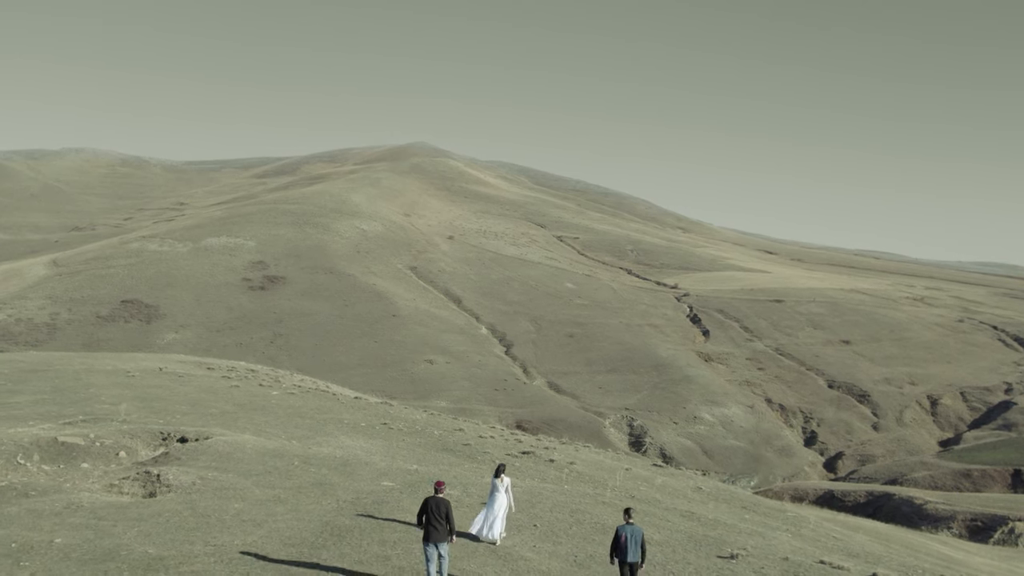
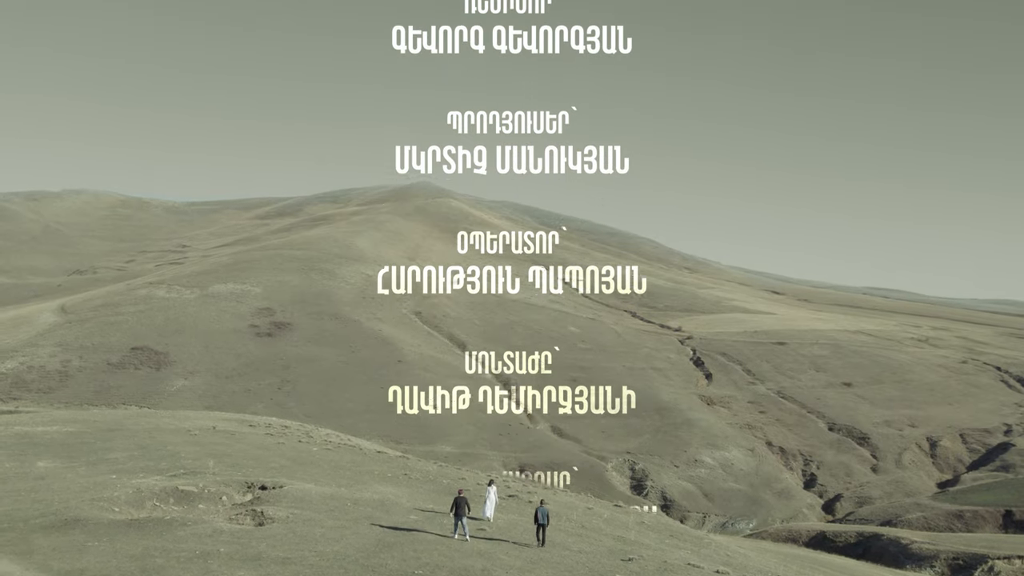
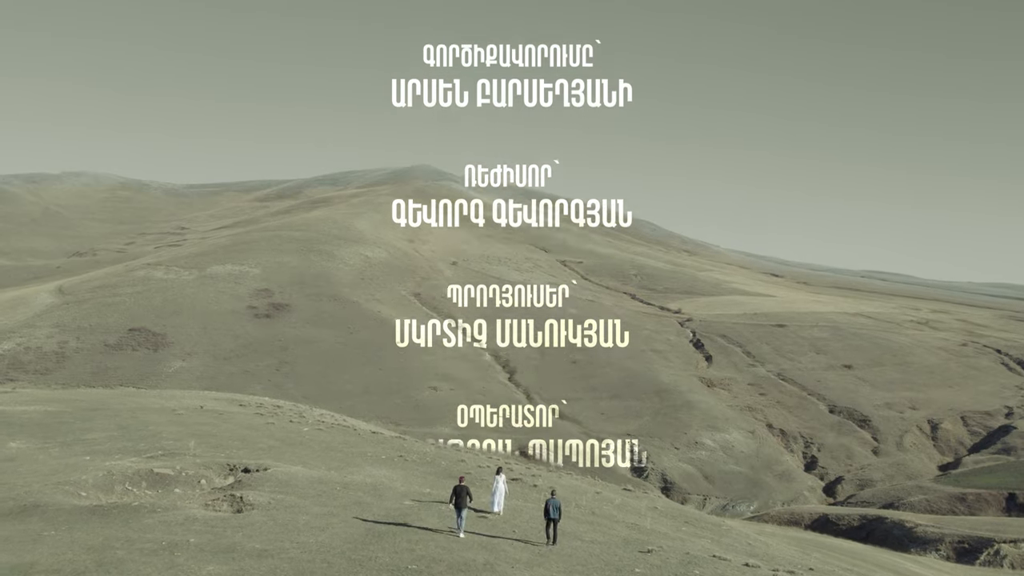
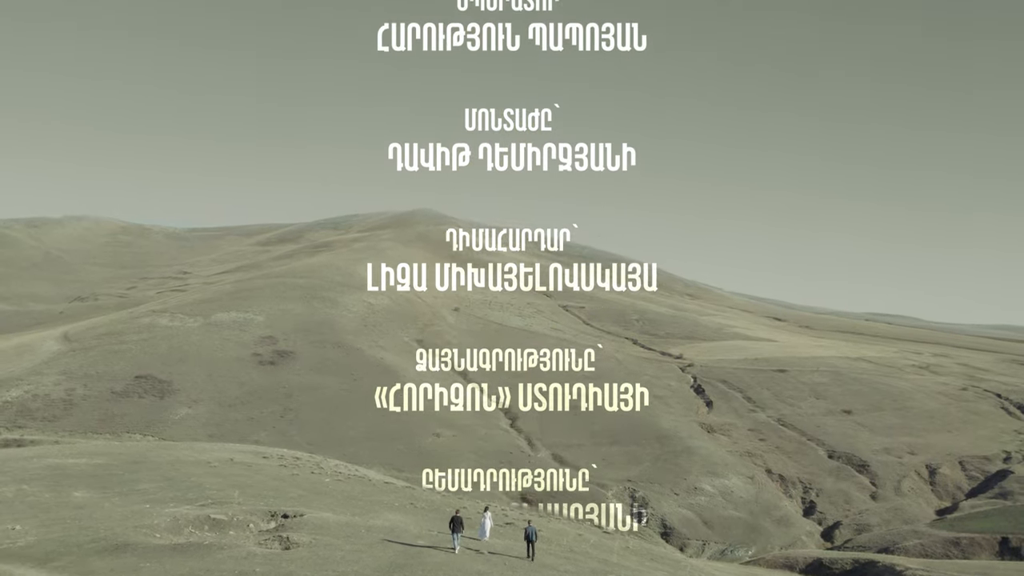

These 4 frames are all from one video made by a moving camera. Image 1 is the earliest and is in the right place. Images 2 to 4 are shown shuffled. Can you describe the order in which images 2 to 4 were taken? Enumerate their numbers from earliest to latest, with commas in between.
3, 2, 4
